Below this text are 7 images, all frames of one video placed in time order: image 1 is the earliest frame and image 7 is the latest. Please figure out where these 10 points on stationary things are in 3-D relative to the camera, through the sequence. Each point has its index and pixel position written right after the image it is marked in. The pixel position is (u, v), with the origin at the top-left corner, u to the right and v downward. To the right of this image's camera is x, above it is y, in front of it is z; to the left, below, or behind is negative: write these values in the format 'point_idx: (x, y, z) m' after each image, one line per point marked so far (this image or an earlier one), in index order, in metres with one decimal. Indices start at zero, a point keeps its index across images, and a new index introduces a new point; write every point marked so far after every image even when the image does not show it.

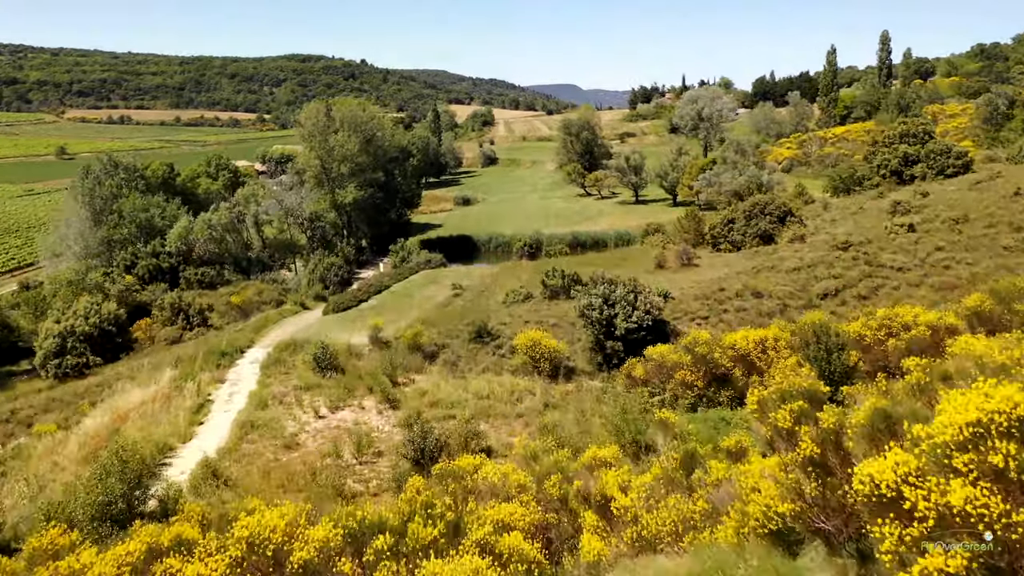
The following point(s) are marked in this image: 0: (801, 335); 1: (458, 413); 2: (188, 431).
0: (+6.8, -1.2, +19.6) m
1: (-1.3, -3.0, +19.7) m
2: (-7.4, -3.2, +18.9) m
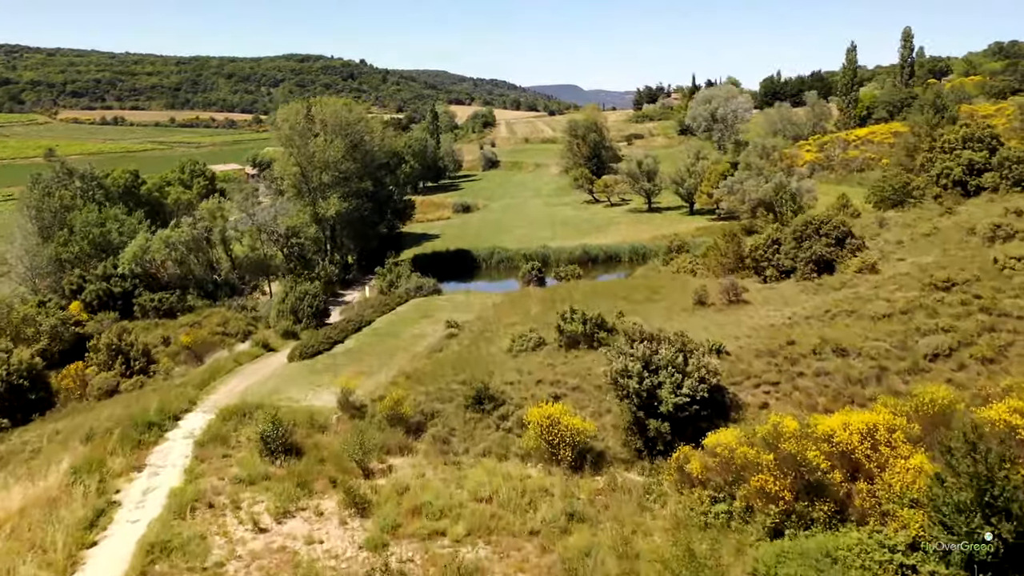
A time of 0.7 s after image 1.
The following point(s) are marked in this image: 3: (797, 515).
0: (+7.0, -2.4, +14.1) m
1: (-1.1, -4.2, +14.2) m
2: (-7.2, -4.4, +13.4) m
3: (+4.6, -3.7, +13.4) m
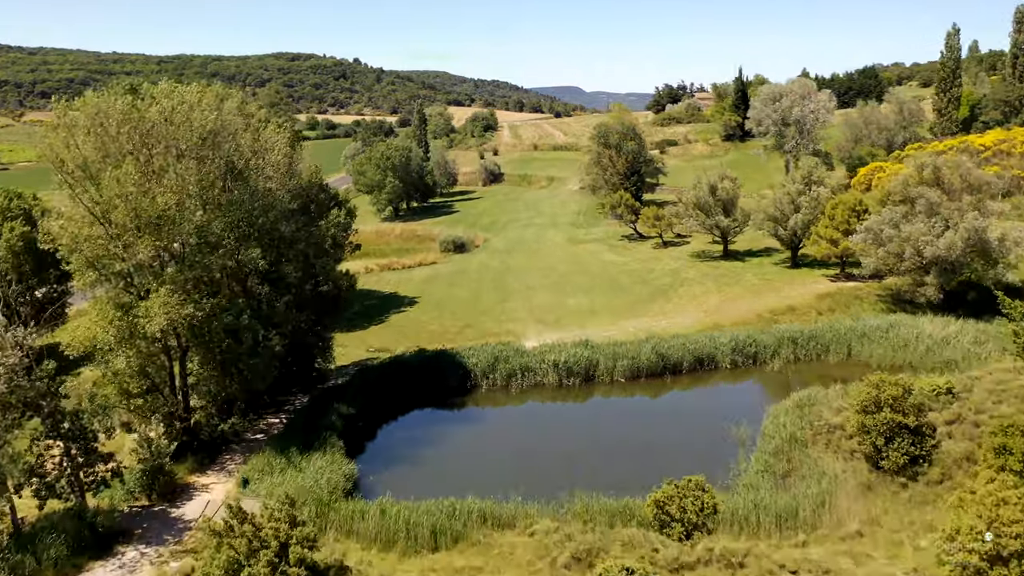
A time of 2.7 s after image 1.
0: (+7.7, -6.9, -7.5) m
1: (-0.4, -8.7, -7.4) m
2: (-6.5, -8.9, -8.2) m
3: (+5.2, -8.2, -8.3) m
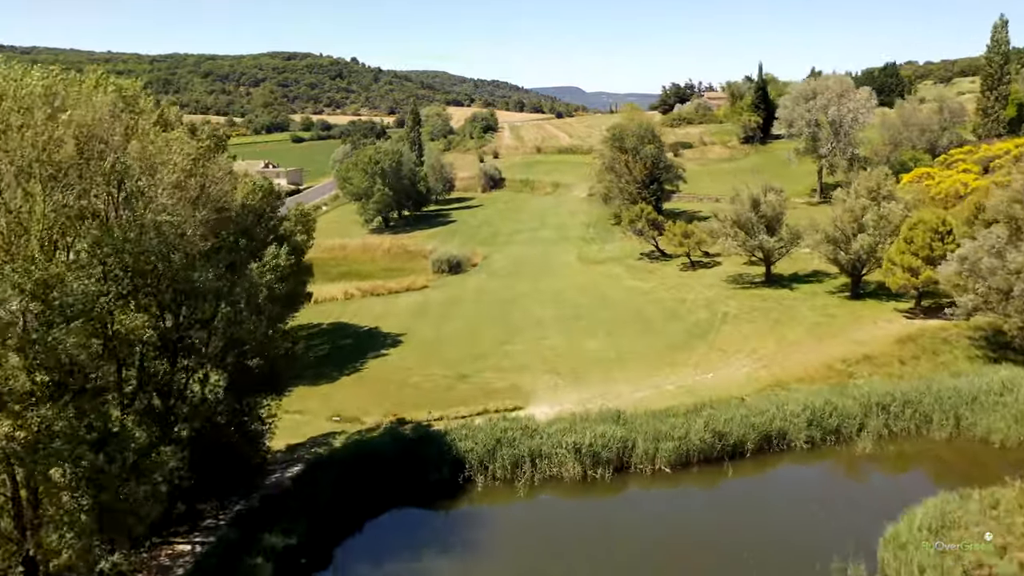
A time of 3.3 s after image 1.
0: (+7.9, -8.4, -14.9) m
1: (-0.2, -10.2, -14.8) m
2: (-6.3, -10.4, -15.6) m
3: (+5.4, -9.7, -15.7) m
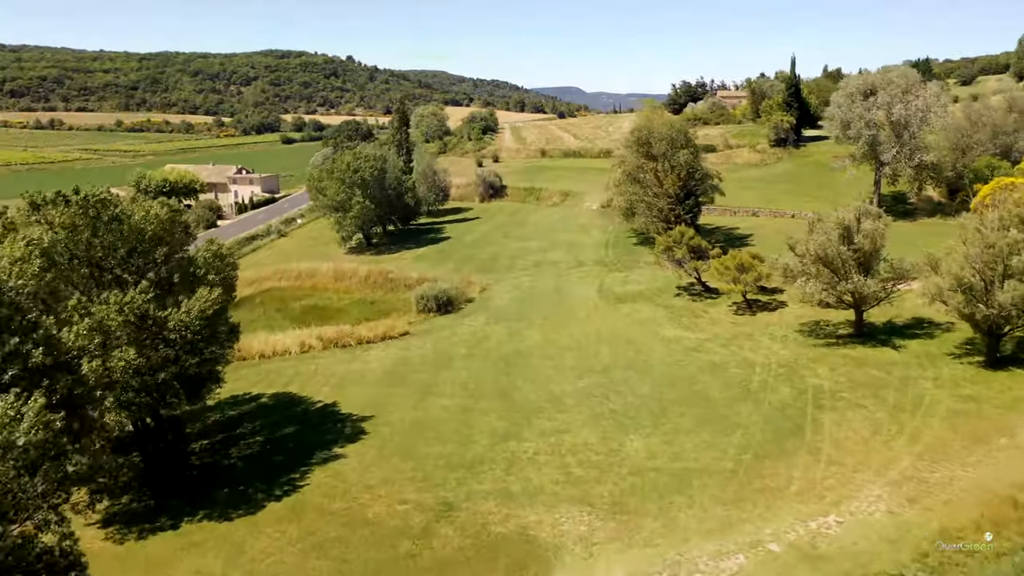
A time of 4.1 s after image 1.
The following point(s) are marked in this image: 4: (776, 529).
0: (+8.1, -10.4, -24.9) m
1: (0.0, -12.2, -24.8) m
2: (-6.1, -12.4, -25.6) m
3: (+5.7, -11.7, -25.7) m
4: (+5.5, -5.1, +17.4) m
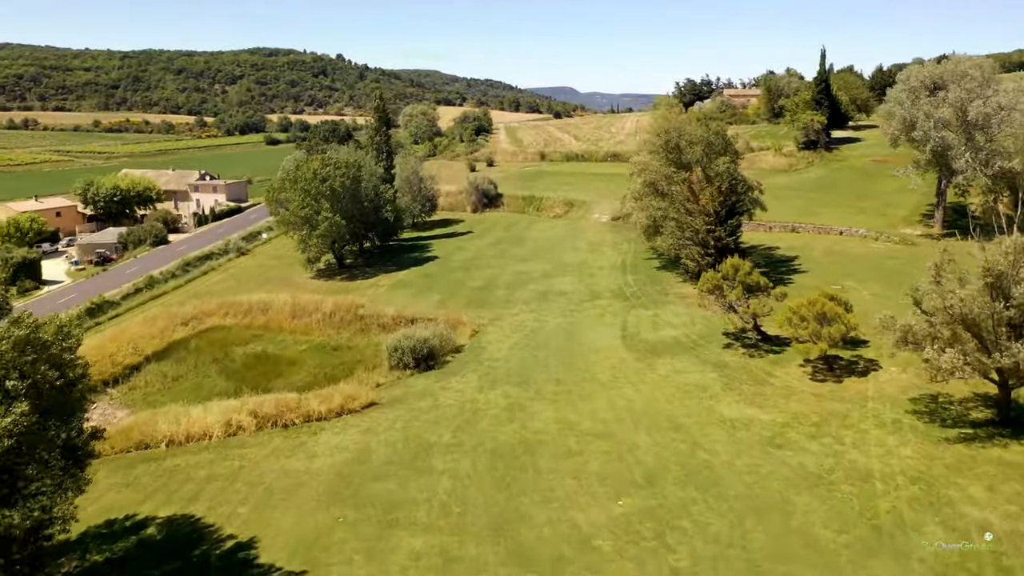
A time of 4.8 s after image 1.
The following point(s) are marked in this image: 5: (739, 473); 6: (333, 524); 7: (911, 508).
0: (+8.6, -12.2, -33.8) m
1: (+0.5, -14.0, -33.8) m
2: (-5.6, -14.2, -34.6) m
3: (+6.2, -13.4, -34.6) m
4: (+5.7, -6.8, +8.5) m
5: (+5.5, -4.4, +20.0) m
6: (-4.0, -5.4, +18.8) m
7: (+8.5, -4.6, +17.7) m
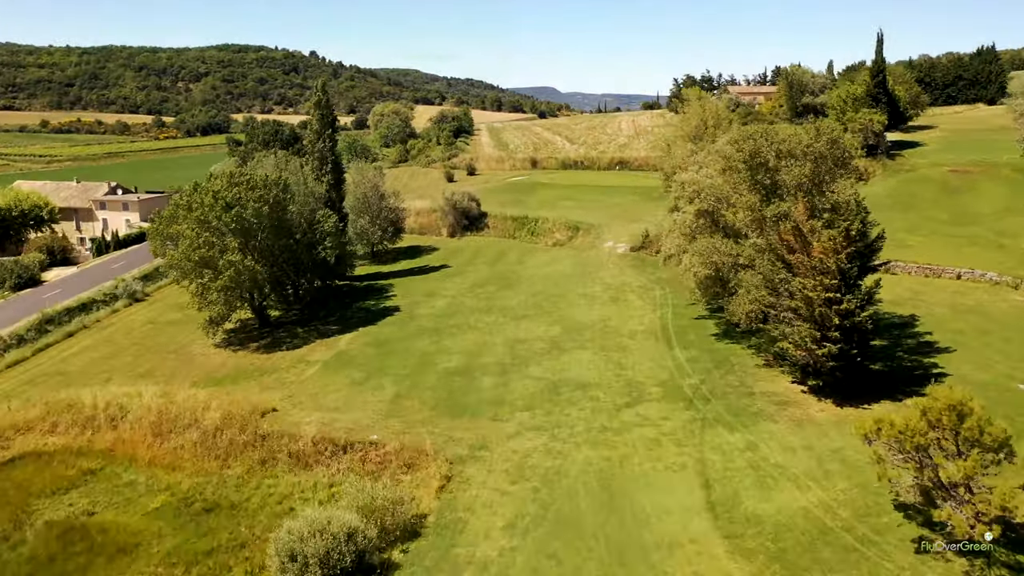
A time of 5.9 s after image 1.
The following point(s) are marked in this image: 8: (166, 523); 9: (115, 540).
0: (+10.1, -15.0, -47.8) m
1: (+2.0, -16.8, -48.0) m
2: (-4.0, -17.1, -49.0) m
3: (+7.7, -16.3, -48.7) m
4: (+6.3, -9.7, -5.6) m
5: (+5.8, -7.2, +5.8) m
6: (-3.7, -8.2, +4.5) m
7: (+8.9, -7.4, +3.6) m
8: (-8.4, -5.5, +20.0) m
9: (-9.2, -5.7, +19.2) m
